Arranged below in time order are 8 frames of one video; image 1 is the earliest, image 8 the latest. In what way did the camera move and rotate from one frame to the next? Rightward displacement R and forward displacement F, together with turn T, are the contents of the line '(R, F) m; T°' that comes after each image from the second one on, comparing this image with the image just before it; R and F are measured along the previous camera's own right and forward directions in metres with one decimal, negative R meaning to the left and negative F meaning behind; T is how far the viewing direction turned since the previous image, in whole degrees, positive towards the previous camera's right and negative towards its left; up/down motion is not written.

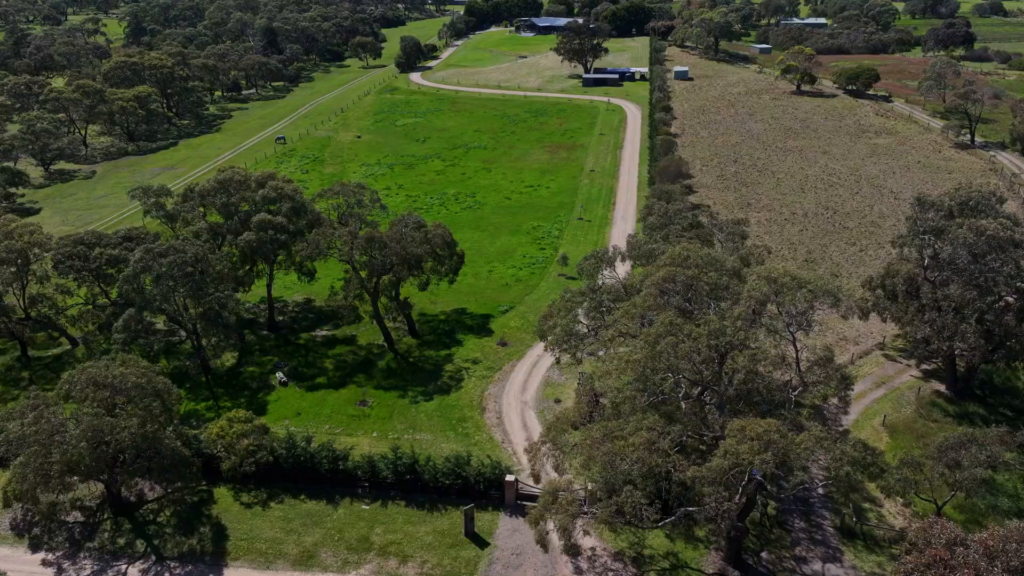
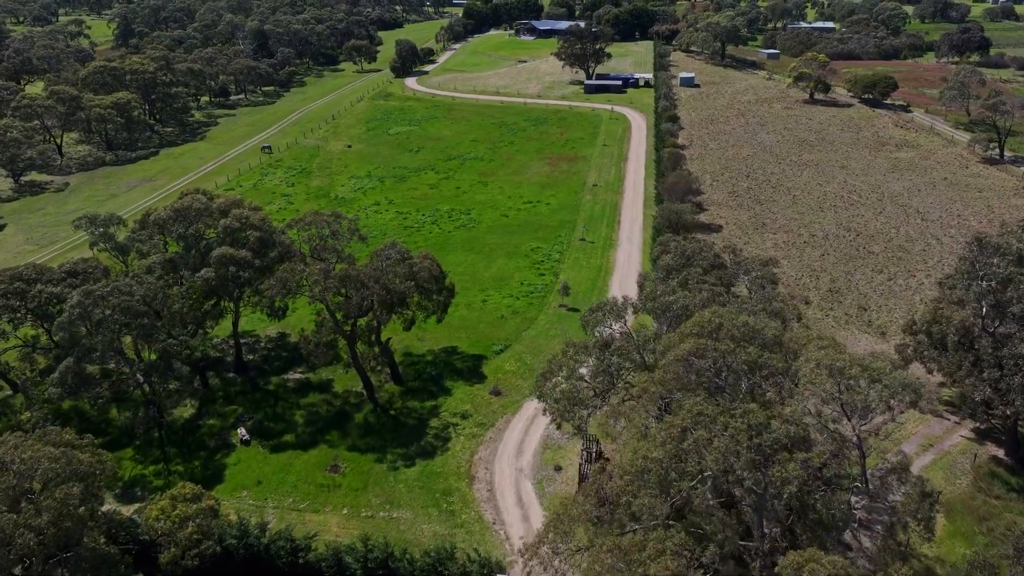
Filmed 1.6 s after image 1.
(+0.2, +4.5) m; 0°
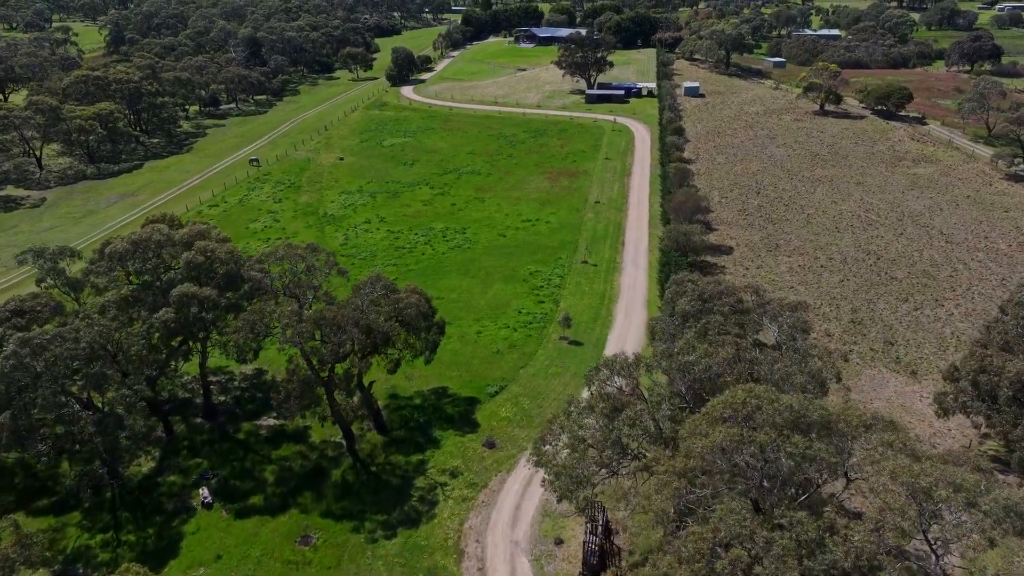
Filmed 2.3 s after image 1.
(+0.2, +3.5) m; 0°
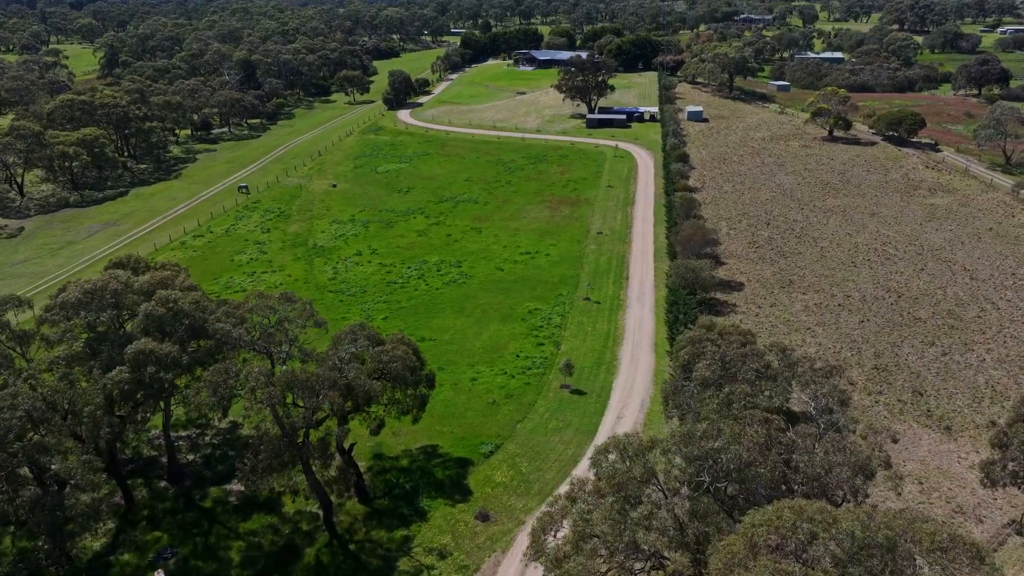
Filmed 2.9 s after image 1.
(+0.1, +3.1) m; 0°
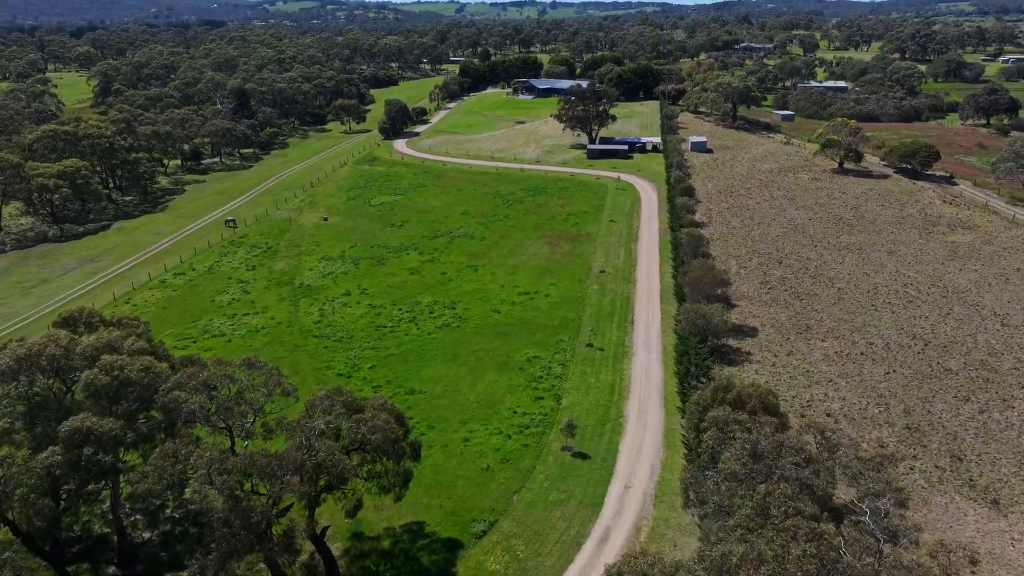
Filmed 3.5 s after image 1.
(+0.1, +3.4) m; 0°
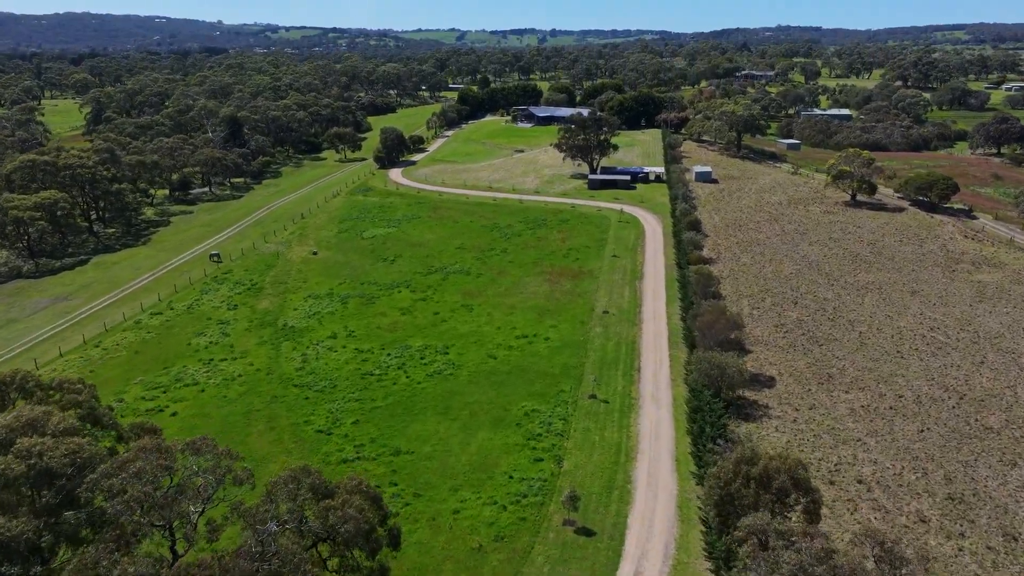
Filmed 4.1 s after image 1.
(+0.2, +3.7) m; 0°
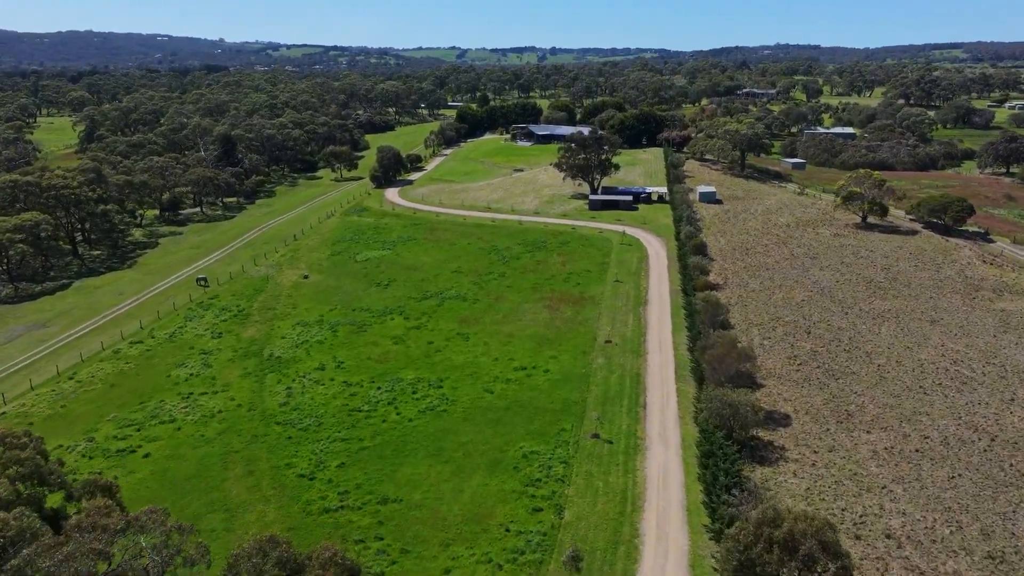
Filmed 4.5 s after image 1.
(+0.1, +2.8) m; 0°
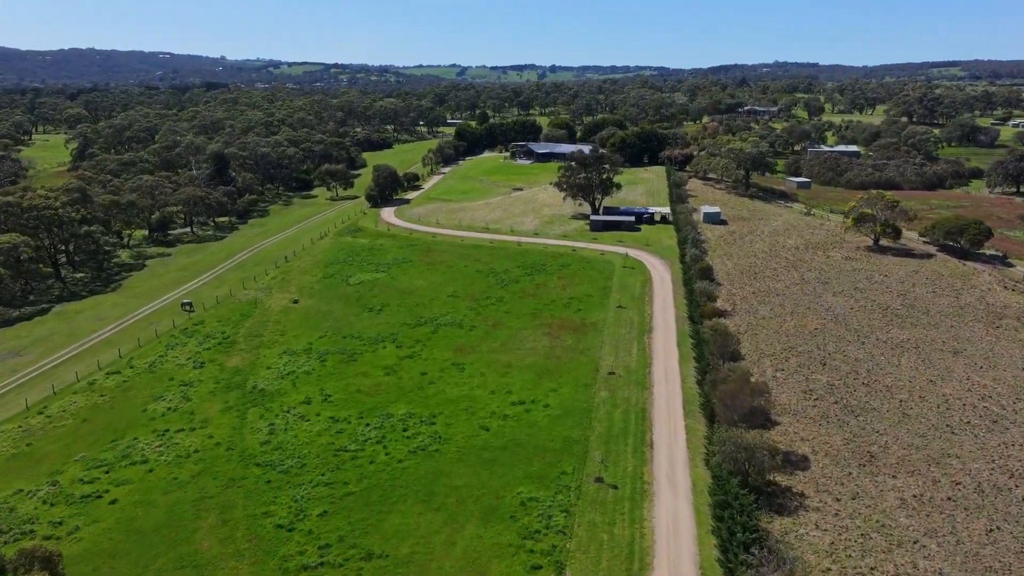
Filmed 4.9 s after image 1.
(+0.1, +2.9) m; 0°
